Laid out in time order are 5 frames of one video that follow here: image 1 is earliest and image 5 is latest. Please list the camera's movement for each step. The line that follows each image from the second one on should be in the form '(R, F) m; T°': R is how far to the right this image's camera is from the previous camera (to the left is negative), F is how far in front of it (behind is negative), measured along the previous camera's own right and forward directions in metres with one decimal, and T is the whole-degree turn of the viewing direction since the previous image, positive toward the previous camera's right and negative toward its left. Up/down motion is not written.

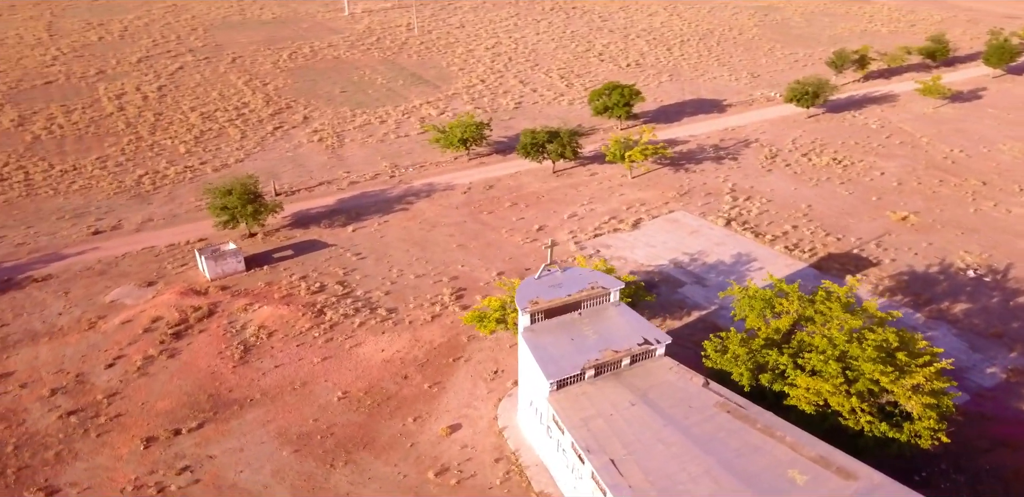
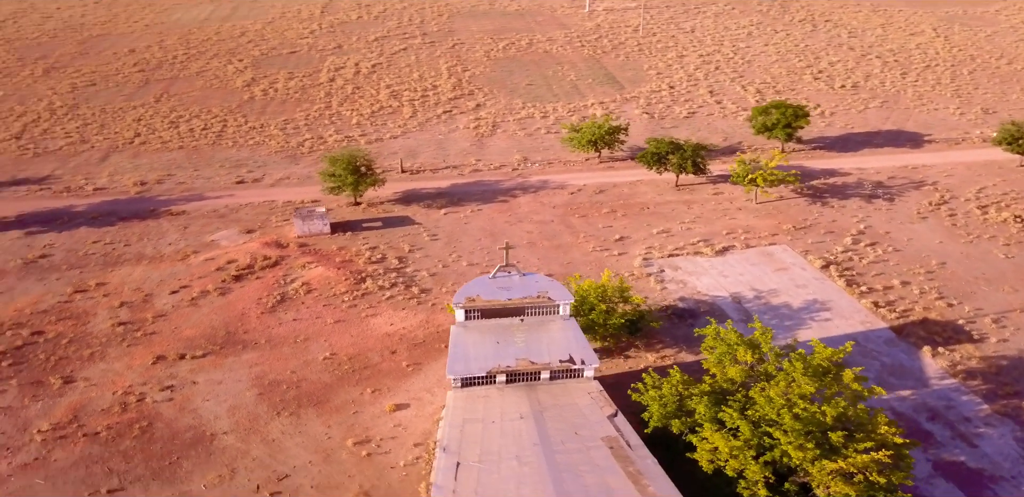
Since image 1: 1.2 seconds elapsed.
(+9.0, +1.4) m; -19°
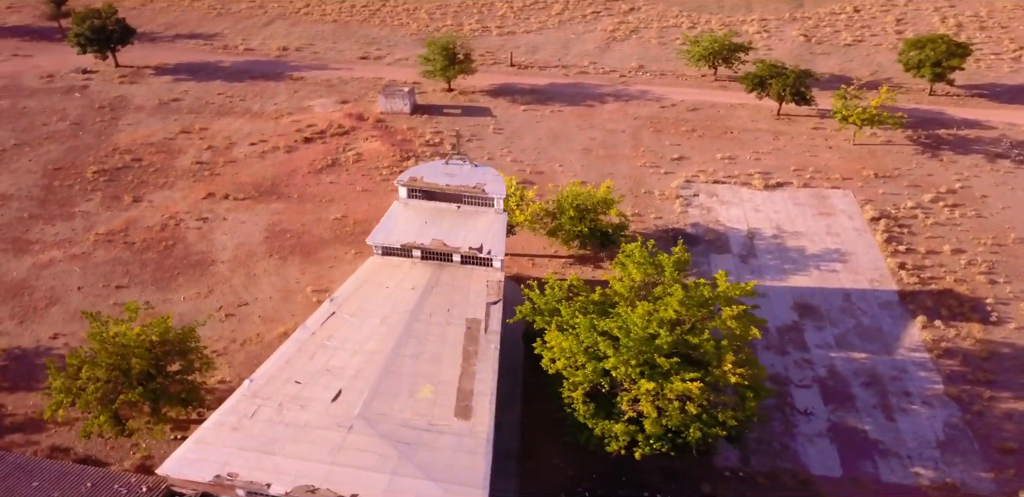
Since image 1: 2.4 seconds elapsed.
(+9.1, +0.2) m; -17°
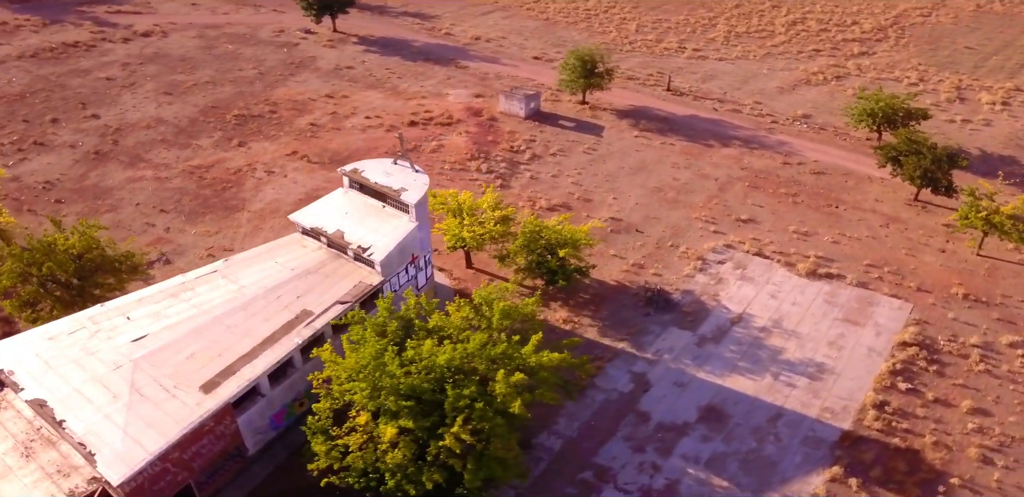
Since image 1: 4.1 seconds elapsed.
(+12.0, +3.1) m; -23°
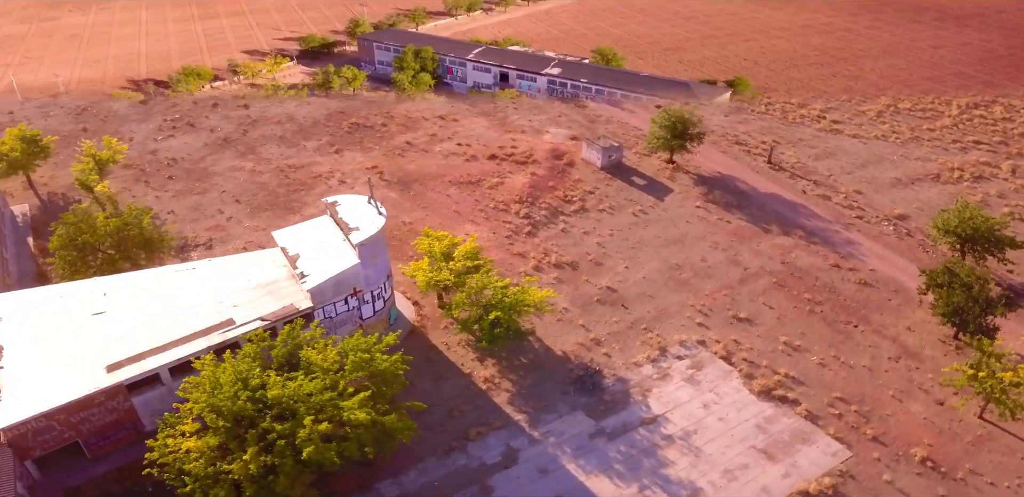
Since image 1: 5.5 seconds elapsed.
(+9.9, +0.4) m; -18°
